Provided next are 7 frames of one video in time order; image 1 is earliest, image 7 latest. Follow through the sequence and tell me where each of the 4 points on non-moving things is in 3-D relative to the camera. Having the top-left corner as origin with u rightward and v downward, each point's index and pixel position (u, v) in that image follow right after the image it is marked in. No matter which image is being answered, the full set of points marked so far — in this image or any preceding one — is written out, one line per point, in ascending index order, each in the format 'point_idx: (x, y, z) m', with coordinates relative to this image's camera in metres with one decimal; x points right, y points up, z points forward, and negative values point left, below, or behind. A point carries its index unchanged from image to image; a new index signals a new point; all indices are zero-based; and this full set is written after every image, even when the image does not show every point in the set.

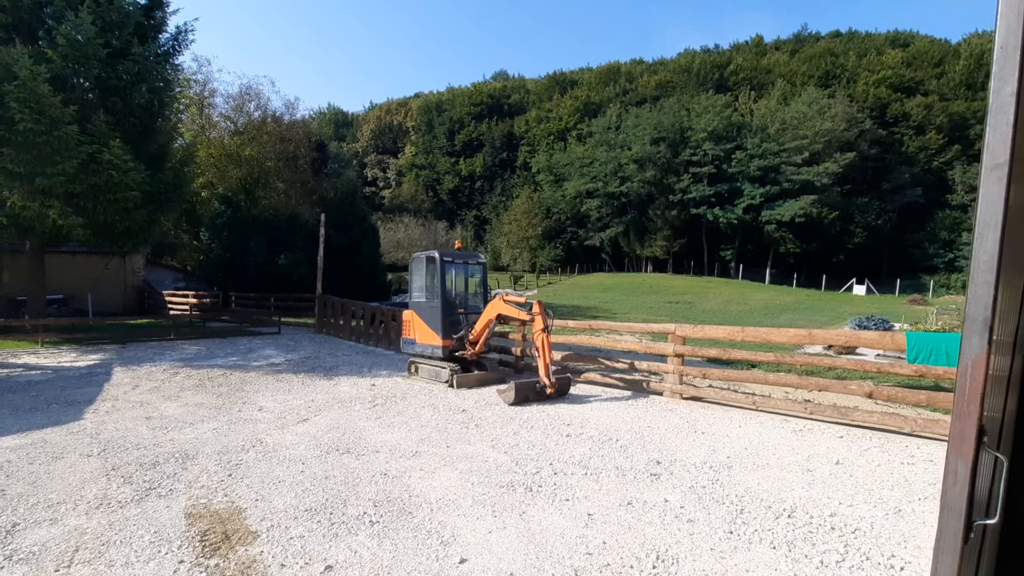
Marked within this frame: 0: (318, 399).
0: (-3.7, -2.1, +9.8) m
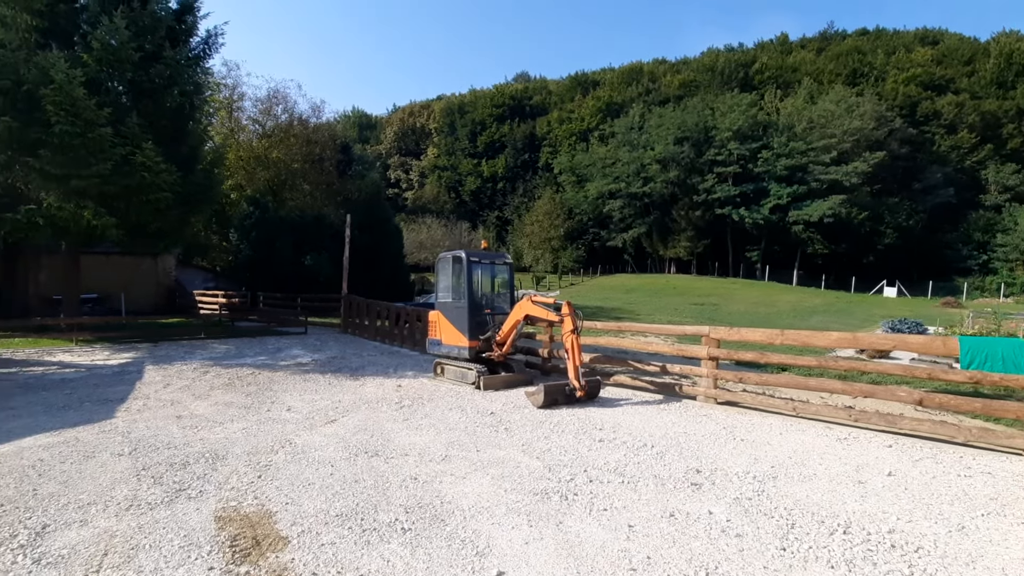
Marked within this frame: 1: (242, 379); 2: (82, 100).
0: (-3.2, -2.1, +9.8) m
1: (-6.0, -2.1, +11.5) m
2: (-11.2, +4.9, +13.4) m
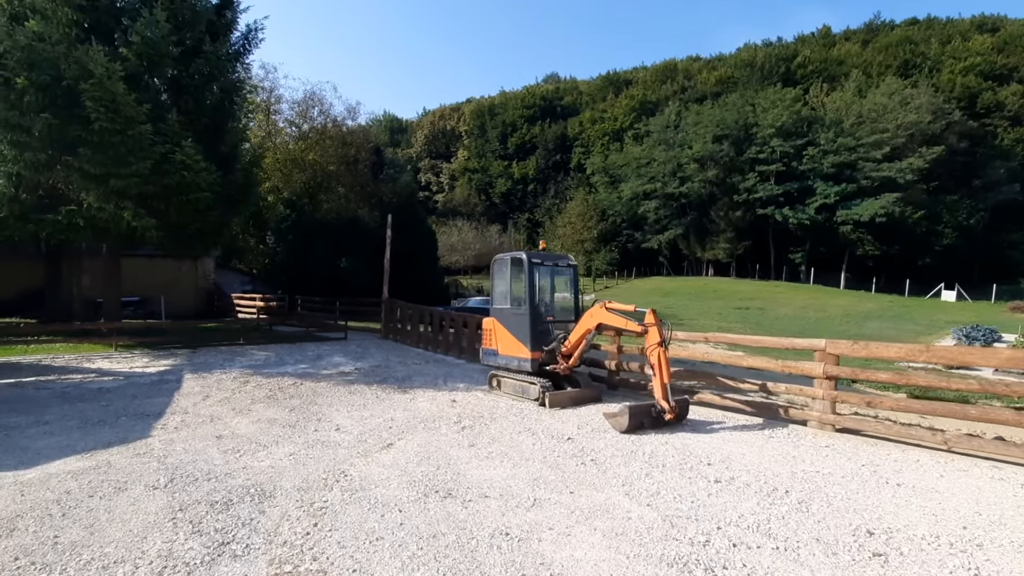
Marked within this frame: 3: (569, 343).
0: (-1.9, -2.2, +8.8) m
1: (-4.7, -2.2, +10.7) m
2: (-9.8, +4.8, +12.9) m
3: (+1.1, -1.0, +9.6) m
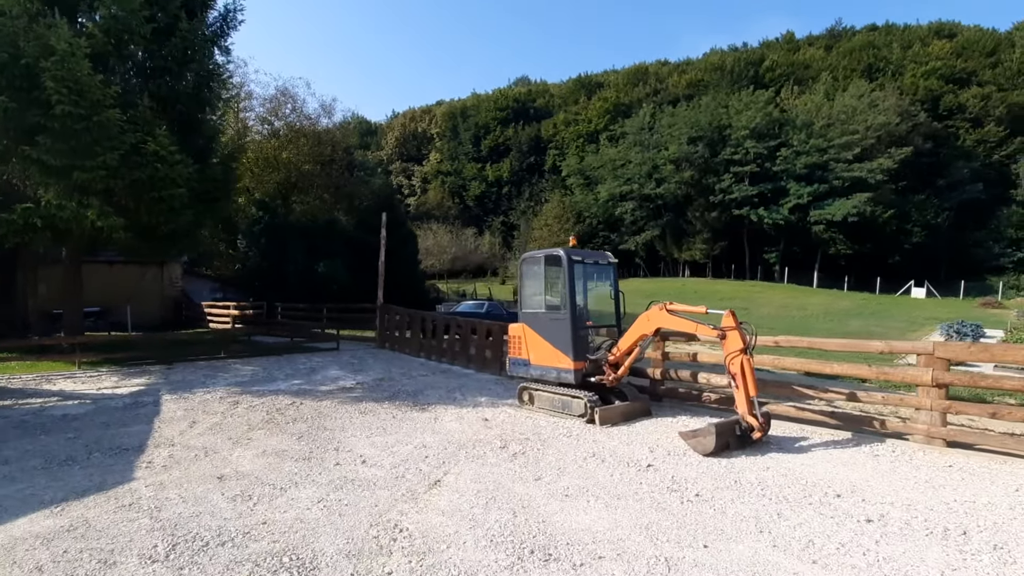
0: (-1.2, -2.2, +7.5) m
1: (-4.1, -2.2, +9.2) m
2: (-9.4, +4.6, +11.2) m
3: (+1.8, -1.0, +8.5) m
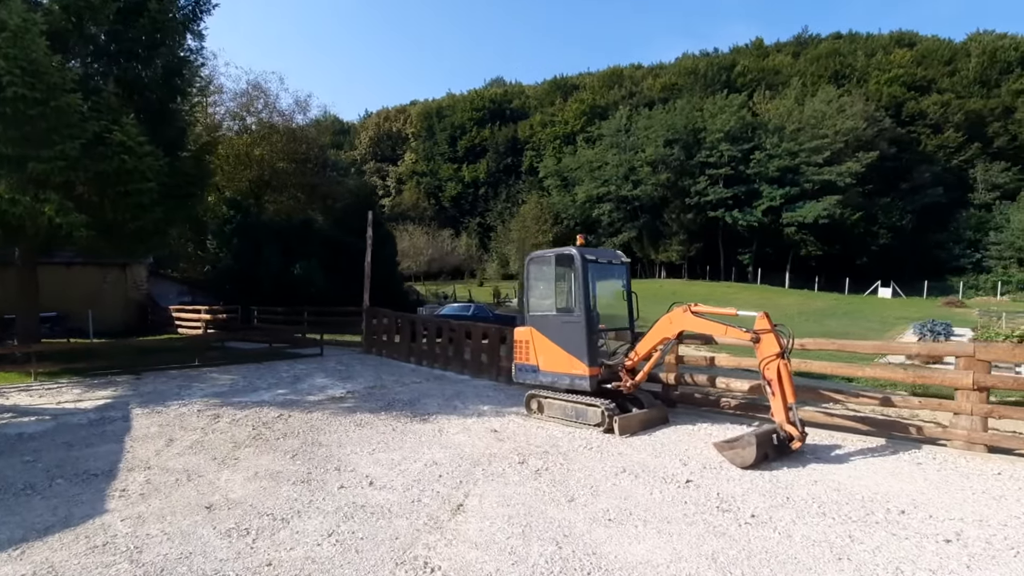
0: (-0.9, -2.3, +6.9) m
1: (-3.9, -2.3, +8.4) m
2: (-9.3, +4.6, +10.2) m
3: (+1.9, -1.1, +8.0) m
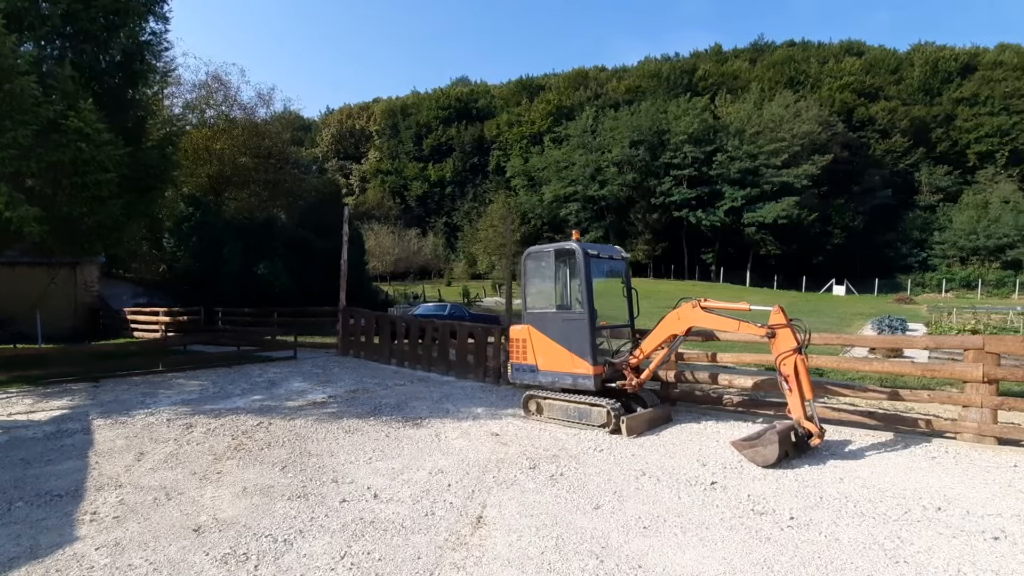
0: (-0.8, -2.2, +6.4) m
1: (-3.9, -2.3, +7.8) m
2: (-9.5, +4.6, +9.2) m
3: (+2.0, -1.0, +7.8) m
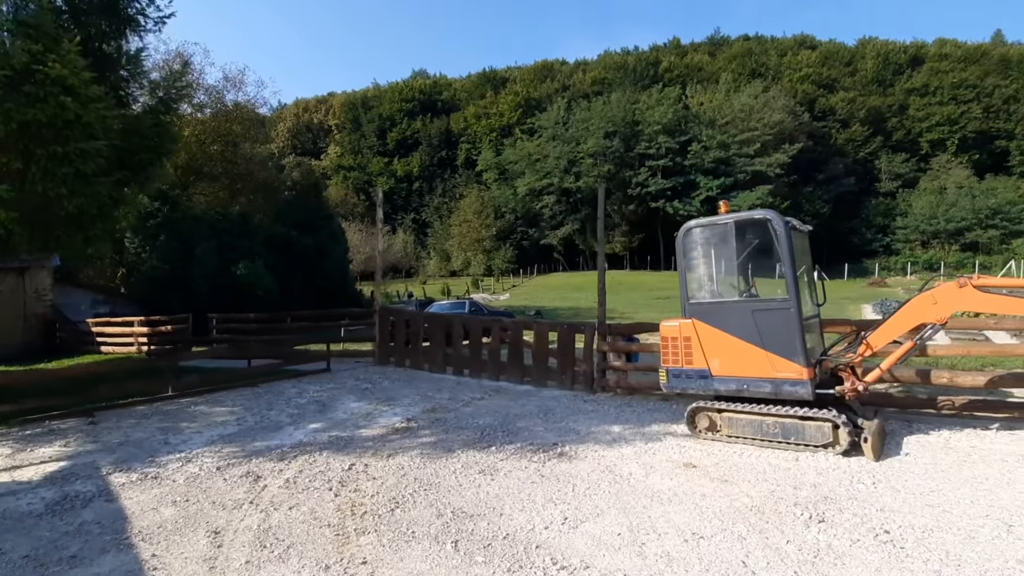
0: (+1.5, -2.0, +4.5) m
1: (-1.6, -2.2, +5.6) m
2: (-7.5, +4.5, +6.4) m
3: (+4.2, -0.7, +6.0) m
